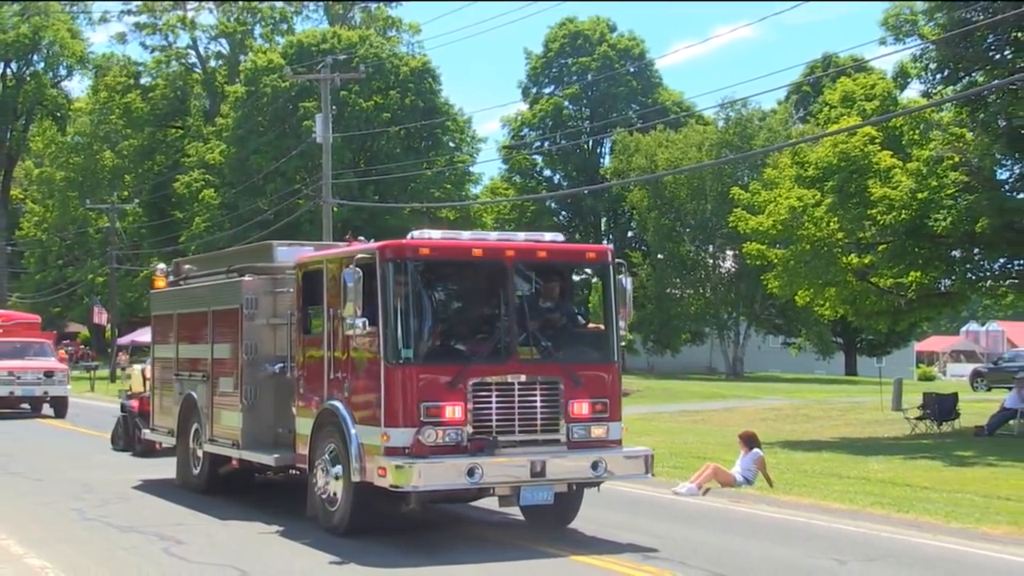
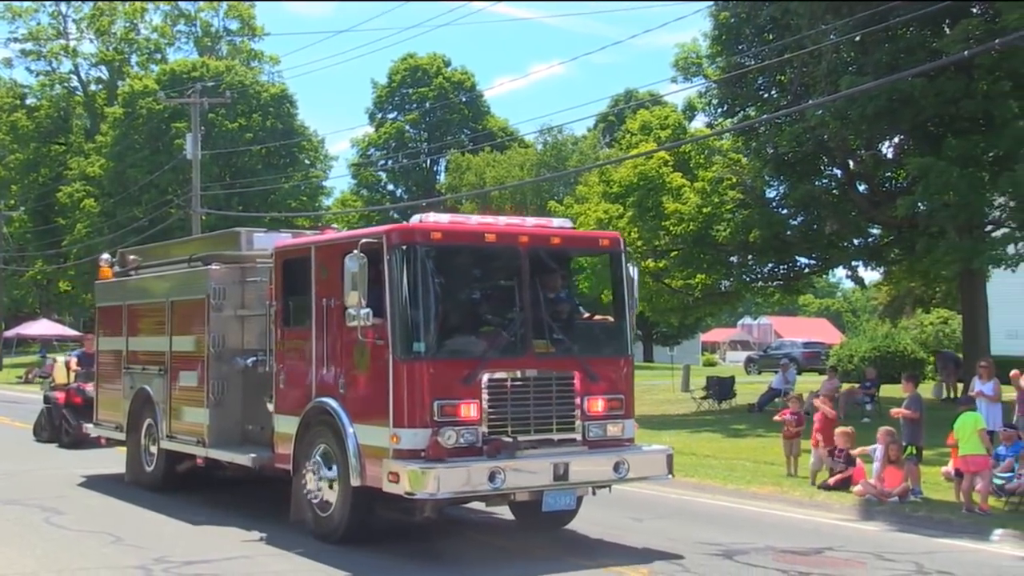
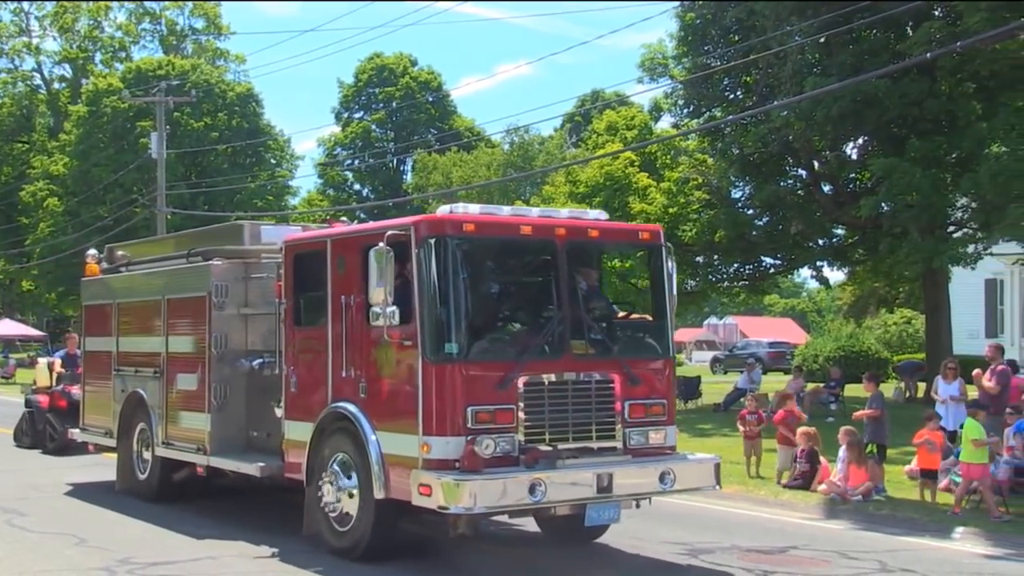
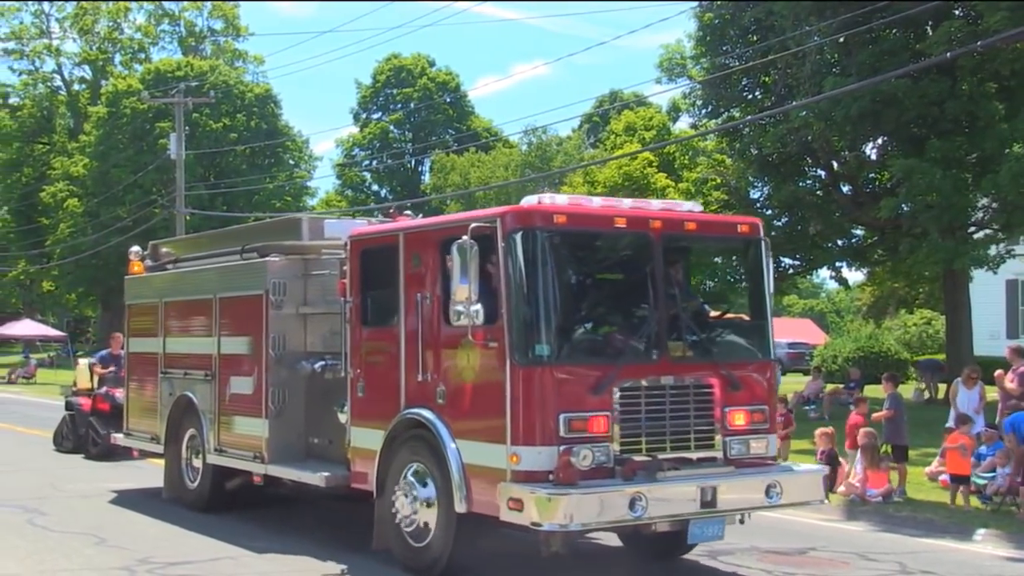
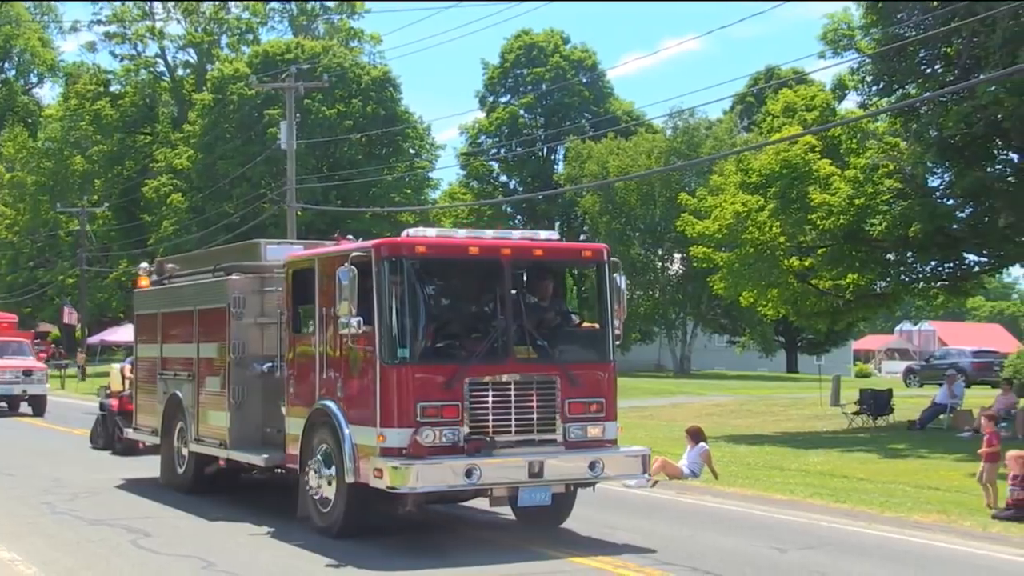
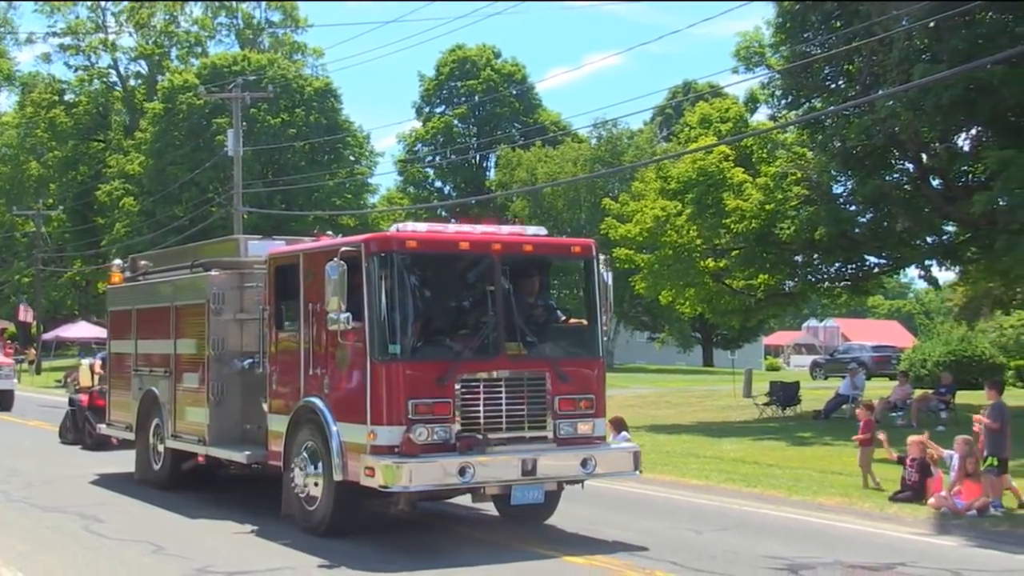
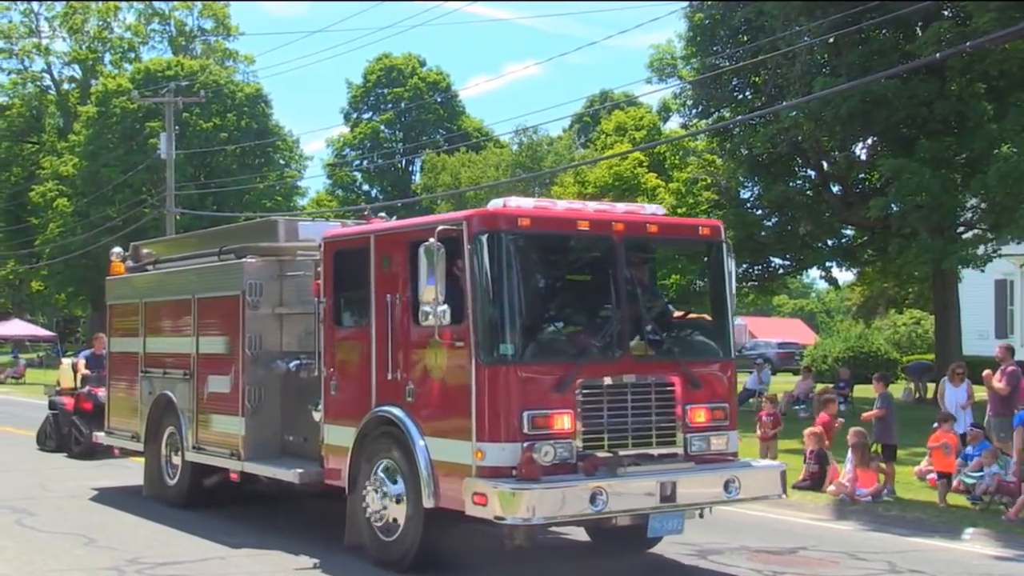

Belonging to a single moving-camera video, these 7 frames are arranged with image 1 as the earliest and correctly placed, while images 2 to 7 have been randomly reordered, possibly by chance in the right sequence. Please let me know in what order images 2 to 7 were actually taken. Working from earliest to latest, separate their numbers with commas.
5, 6, 2, 3, 7, 4
